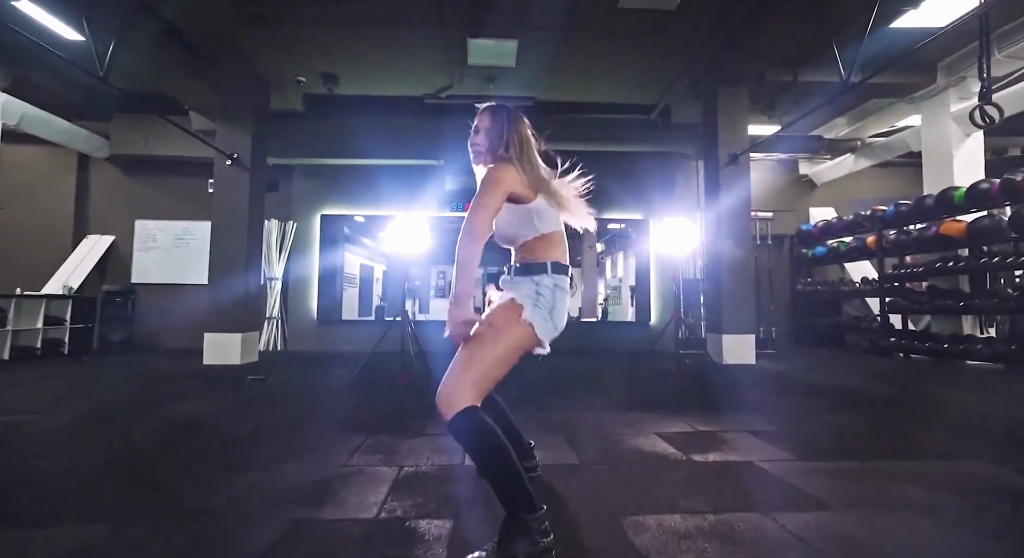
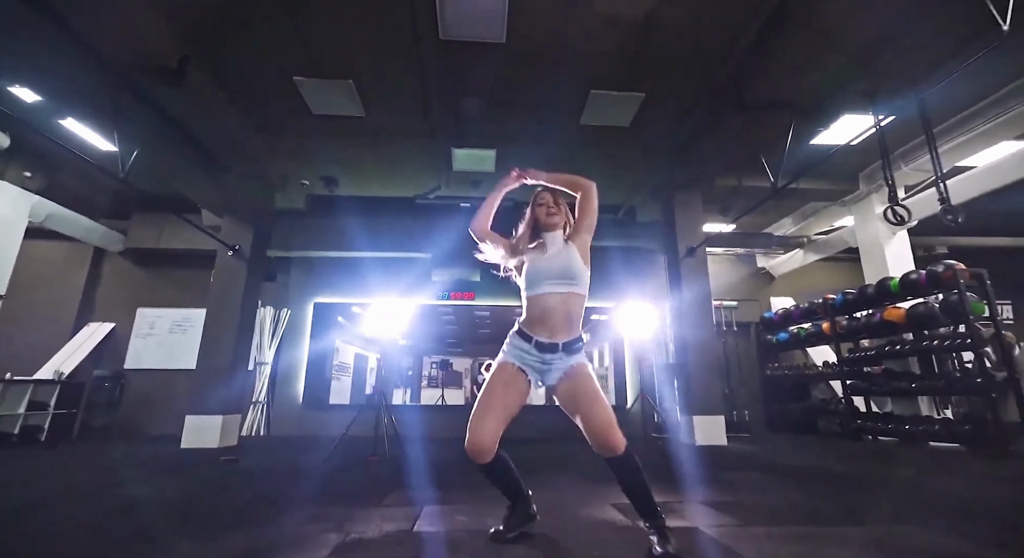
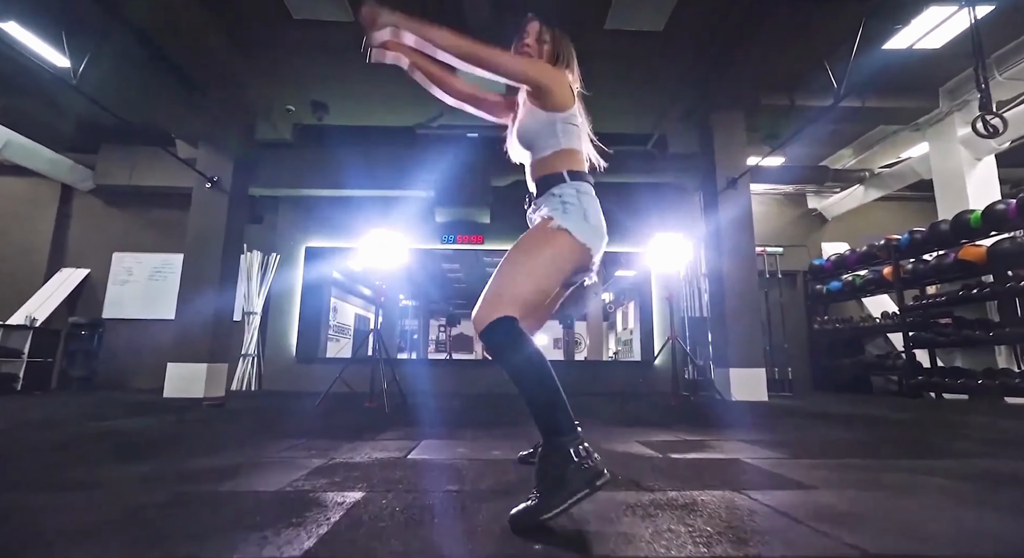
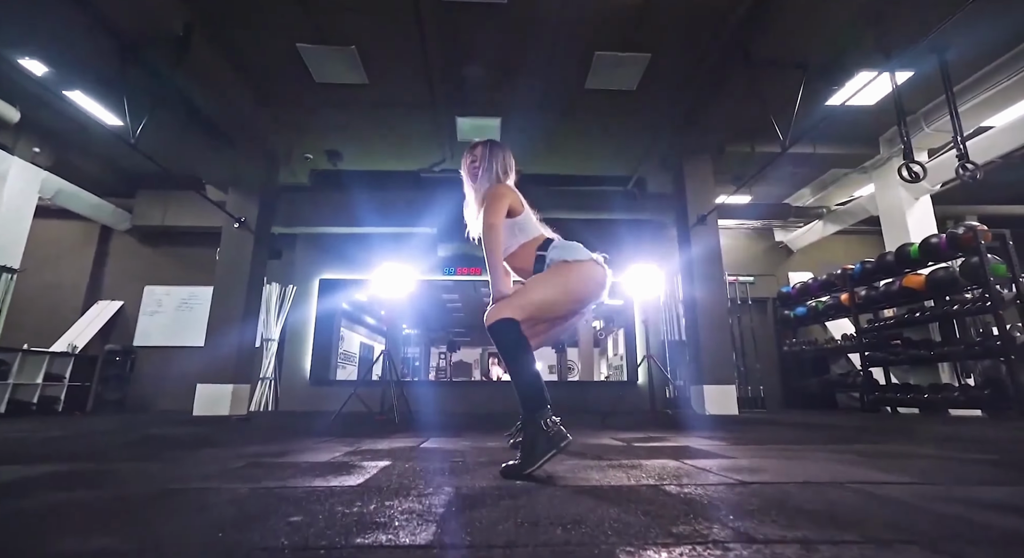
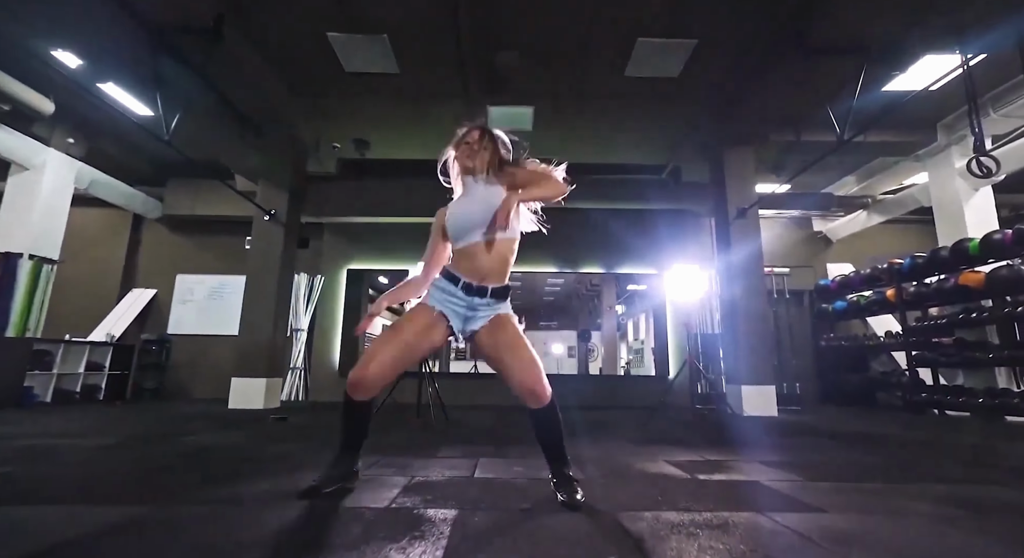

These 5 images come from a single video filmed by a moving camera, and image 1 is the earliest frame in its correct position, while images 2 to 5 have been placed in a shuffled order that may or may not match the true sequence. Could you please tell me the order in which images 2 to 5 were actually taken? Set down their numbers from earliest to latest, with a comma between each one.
4, 3, 2, 5
